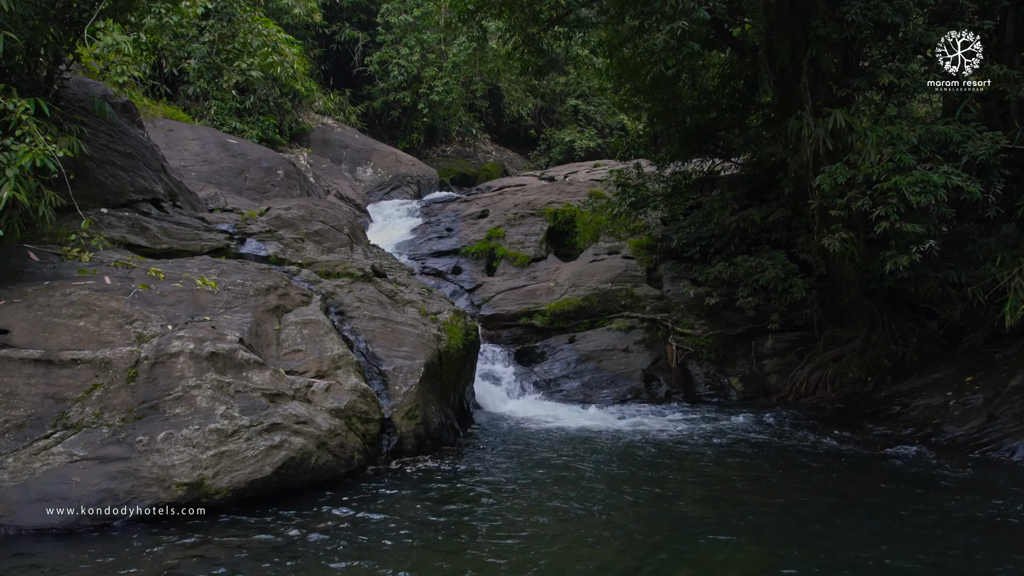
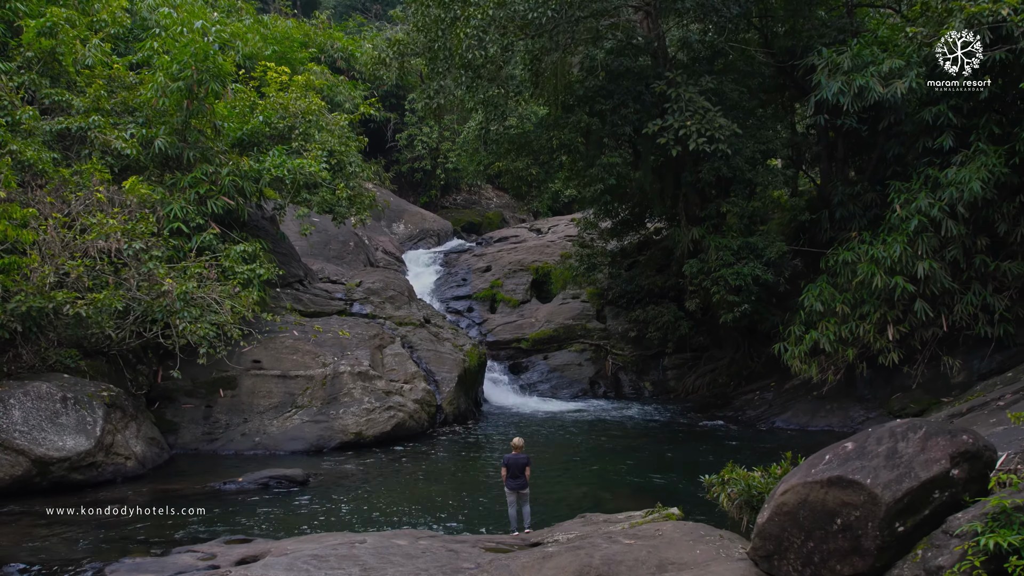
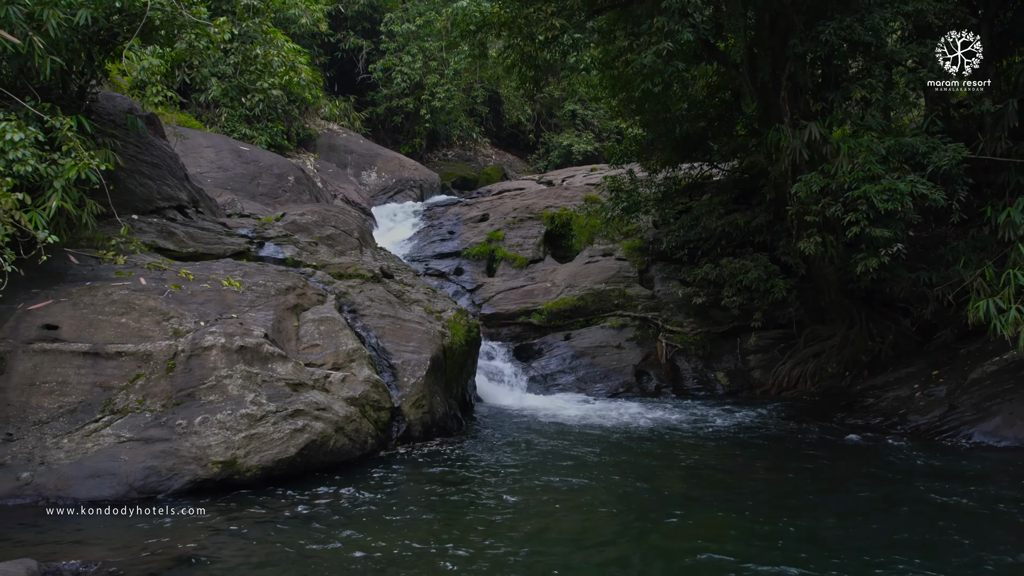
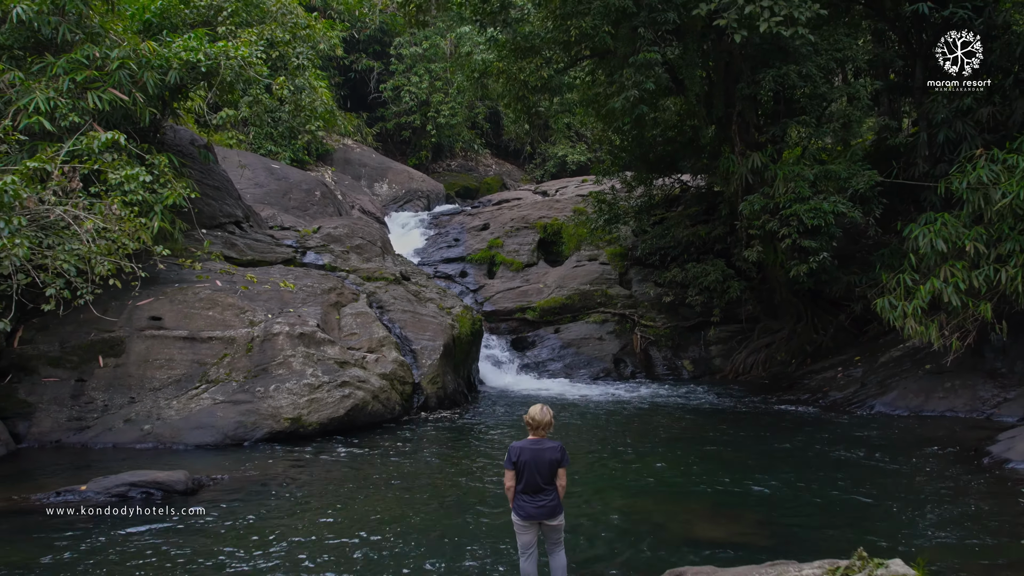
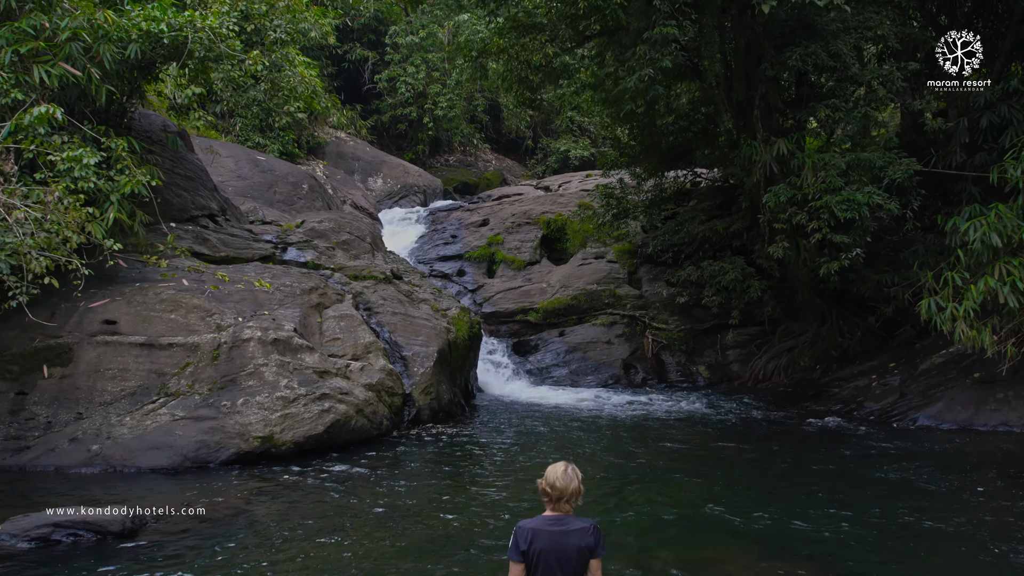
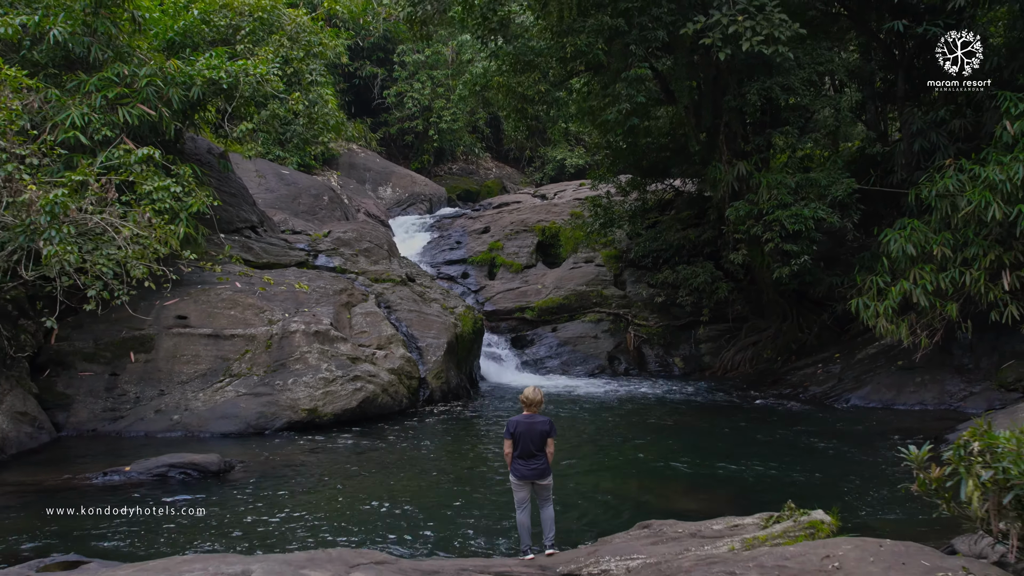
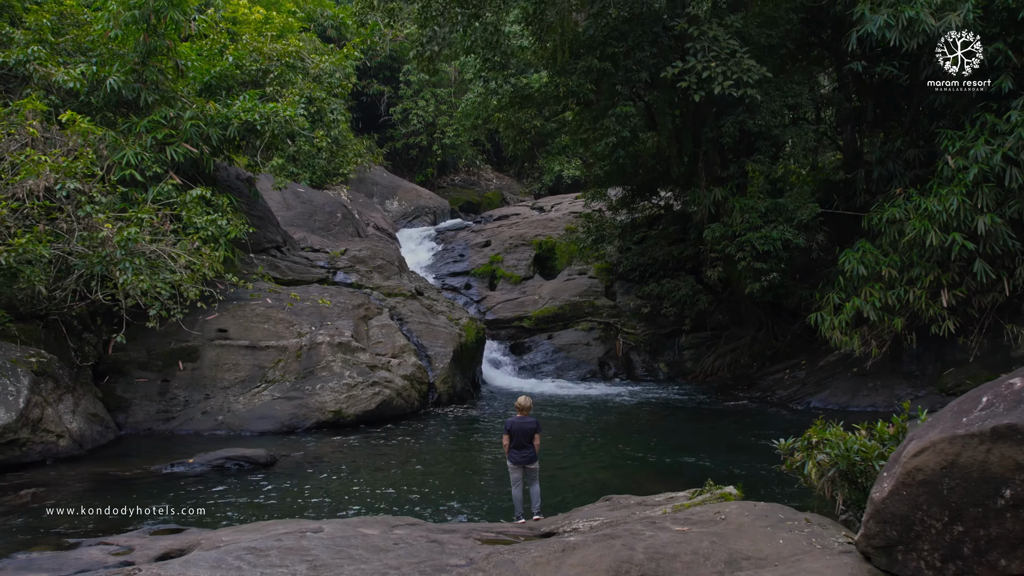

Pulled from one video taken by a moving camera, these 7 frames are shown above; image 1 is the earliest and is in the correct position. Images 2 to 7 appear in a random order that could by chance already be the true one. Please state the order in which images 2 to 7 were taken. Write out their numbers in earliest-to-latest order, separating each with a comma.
3, 5, 4, 6, 7, 2
